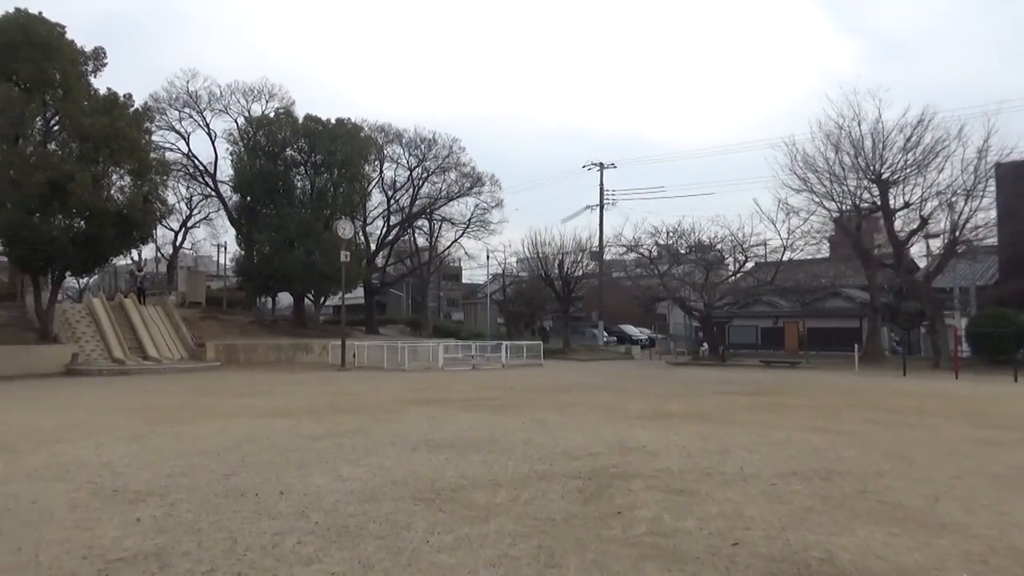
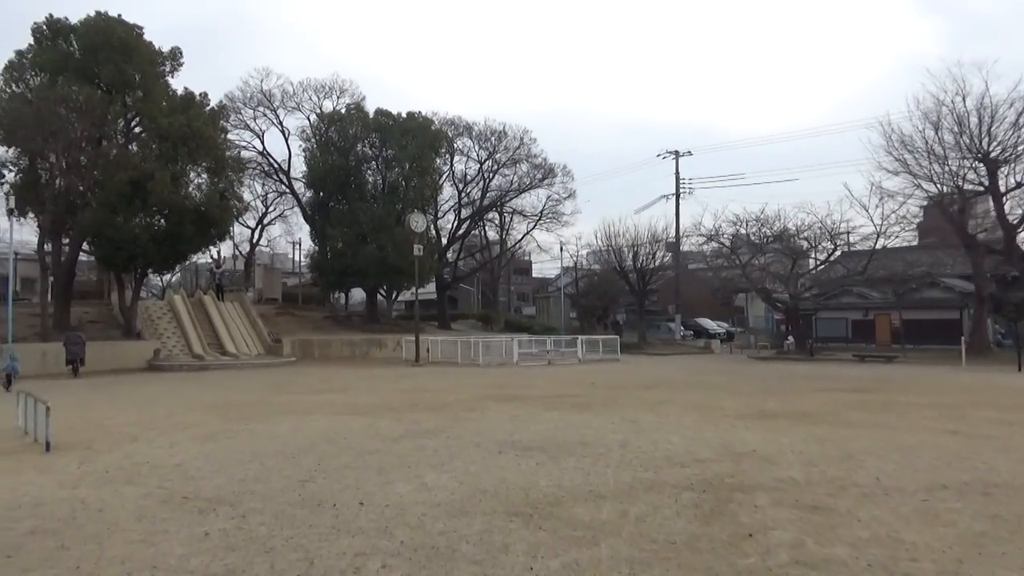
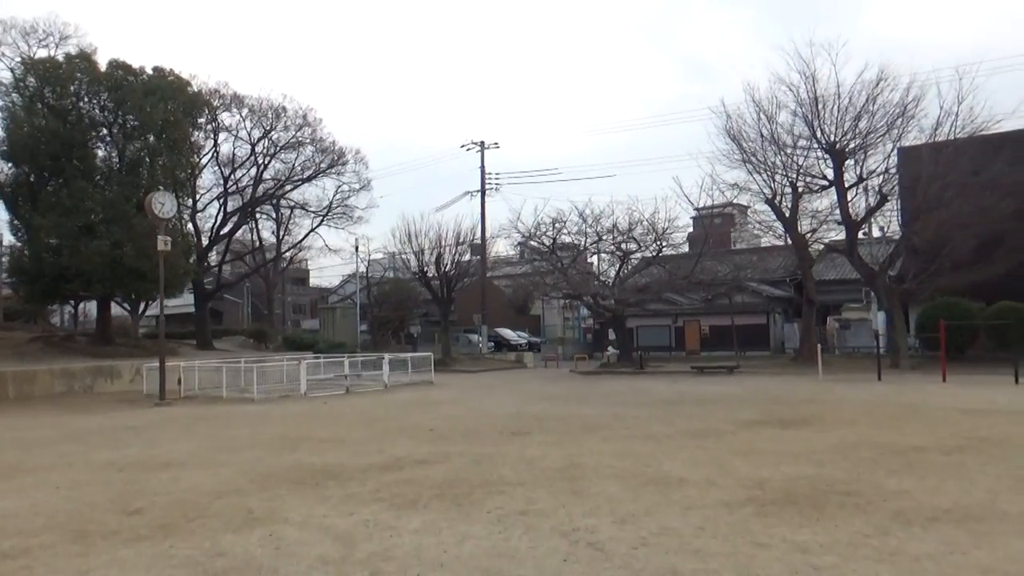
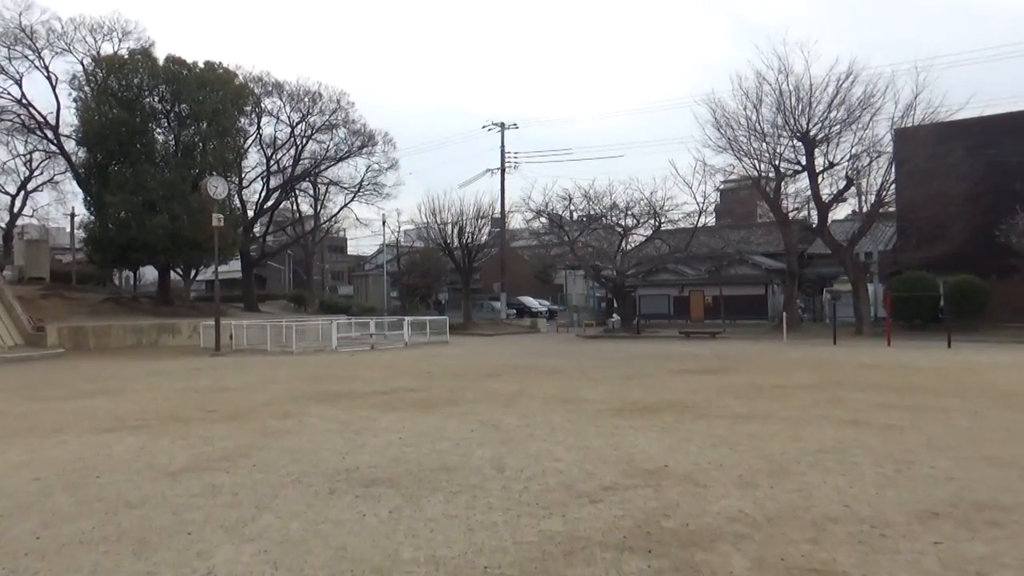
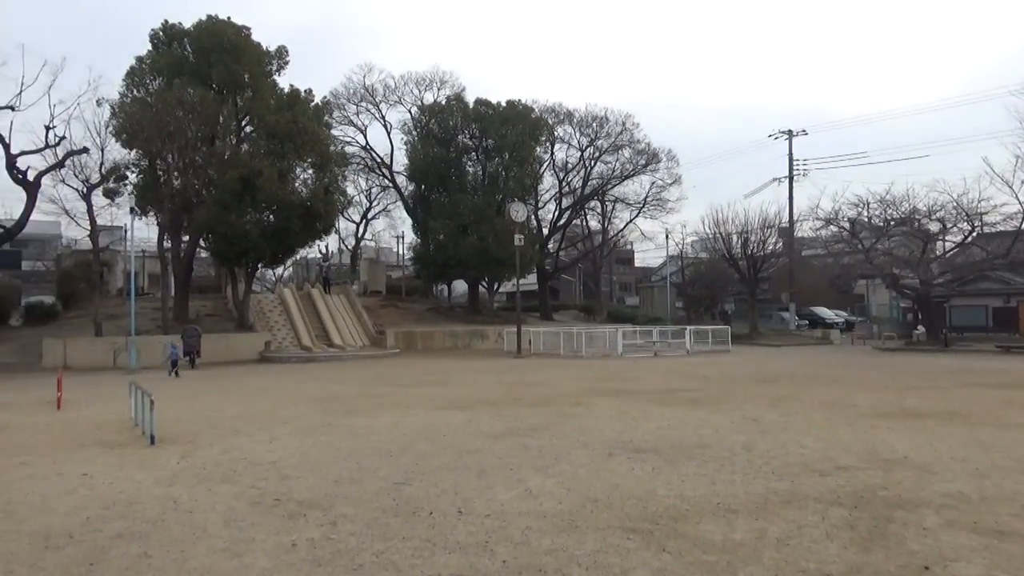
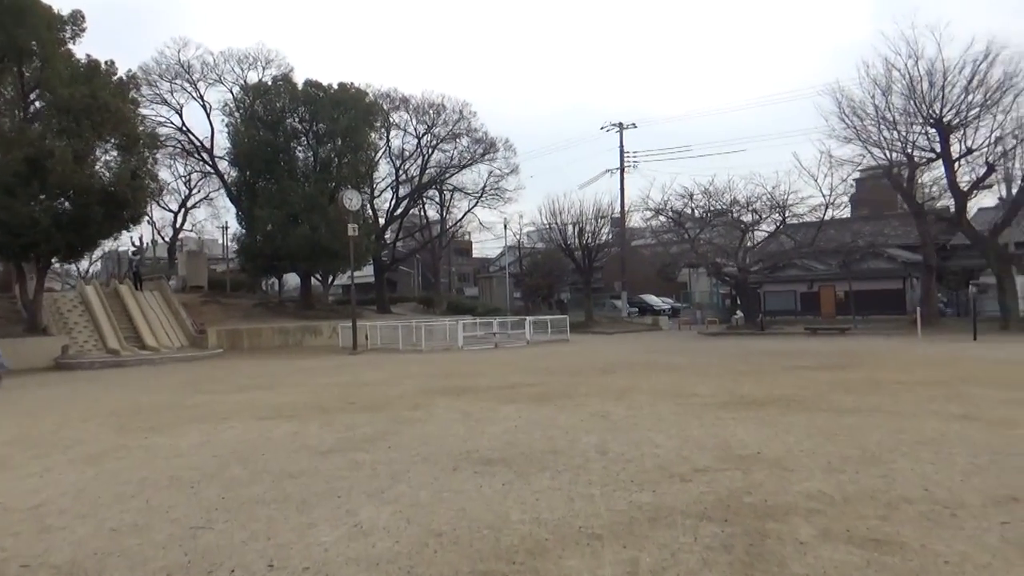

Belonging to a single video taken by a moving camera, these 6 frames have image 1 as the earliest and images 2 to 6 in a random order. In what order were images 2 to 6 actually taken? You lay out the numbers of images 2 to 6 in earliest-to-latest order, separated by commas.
2, 5, 6, 4, 3
